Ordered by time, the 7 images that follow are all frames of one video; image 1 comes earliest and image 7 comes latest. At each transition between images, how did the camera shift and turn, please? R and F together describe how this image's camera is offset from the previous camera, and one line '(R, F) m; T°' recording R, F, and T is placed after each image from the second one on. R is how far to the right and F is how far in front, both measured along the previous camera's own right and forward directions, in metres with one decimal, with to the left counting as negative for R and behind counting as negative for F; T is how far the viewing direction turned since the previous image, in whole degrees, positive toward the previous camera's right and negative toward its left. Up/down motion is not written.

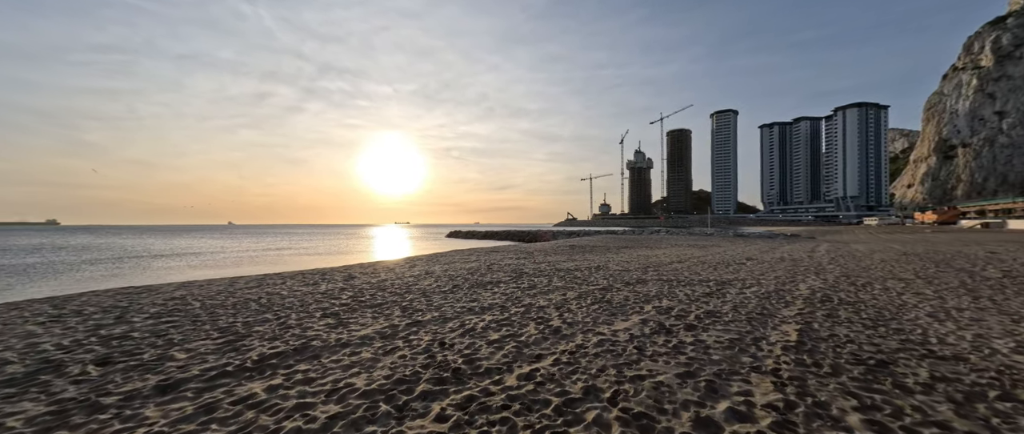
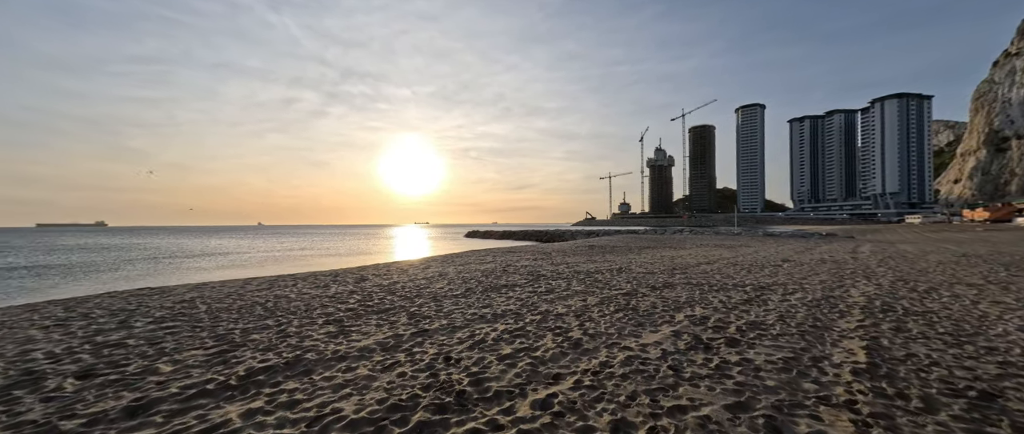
(+0.1, +0.7) m; -3°
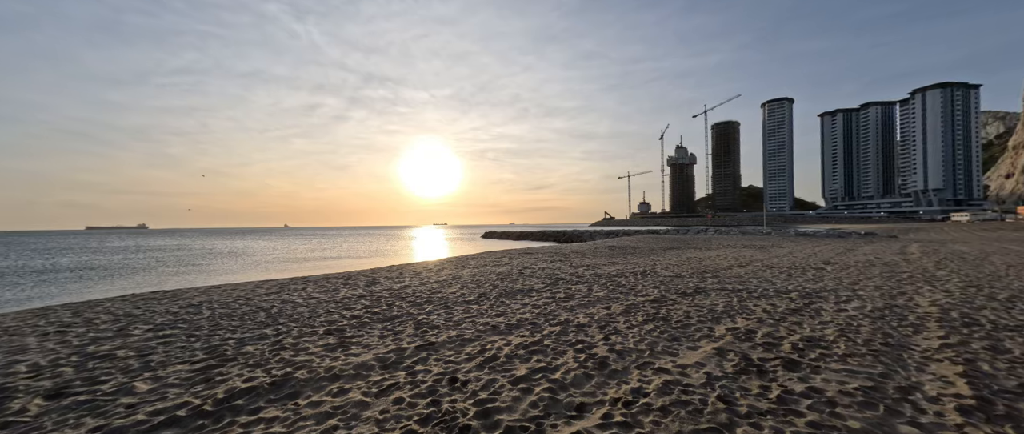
(0.0, +0.7) m; -3°
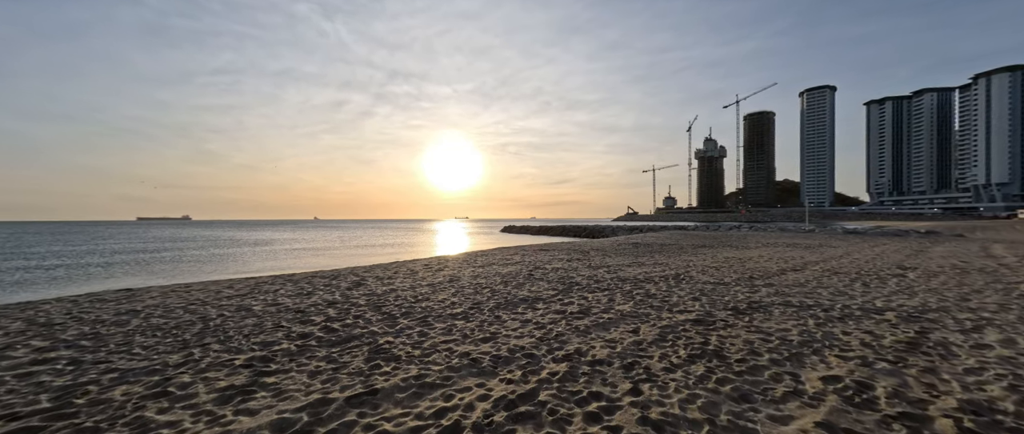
(+0.4, +1.9) m; -3°
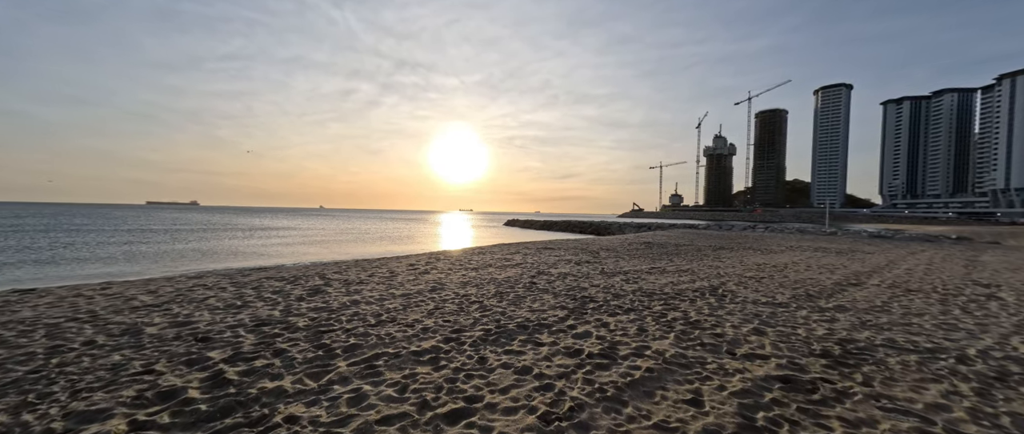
(+0.1, +2.2) m; -1°
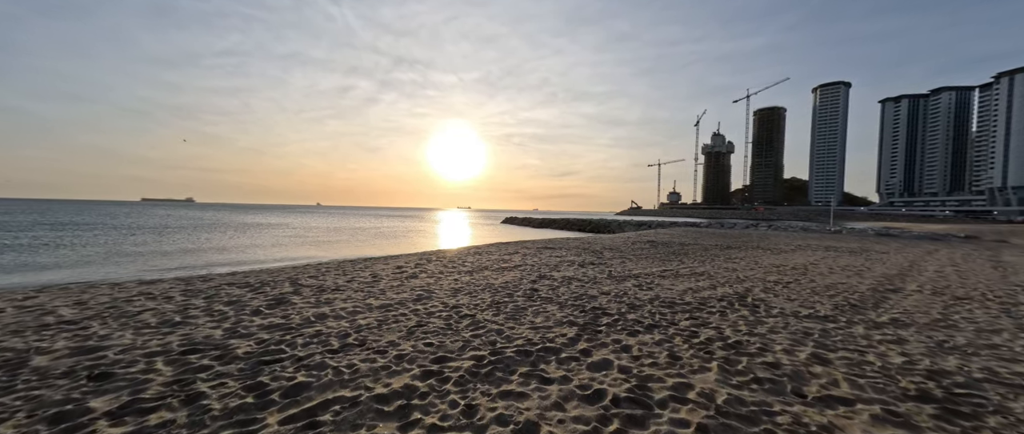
(0.0, +1.3) m; 0°
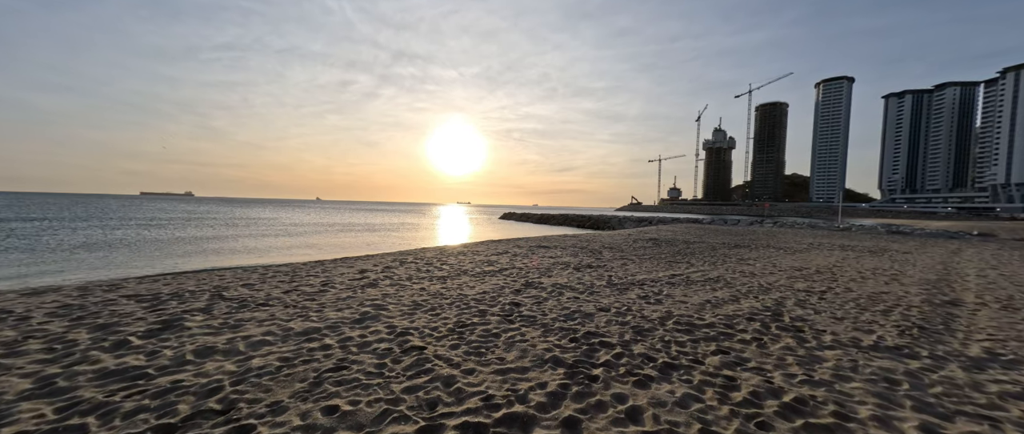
(+0.5, +1.8) m; 0°
